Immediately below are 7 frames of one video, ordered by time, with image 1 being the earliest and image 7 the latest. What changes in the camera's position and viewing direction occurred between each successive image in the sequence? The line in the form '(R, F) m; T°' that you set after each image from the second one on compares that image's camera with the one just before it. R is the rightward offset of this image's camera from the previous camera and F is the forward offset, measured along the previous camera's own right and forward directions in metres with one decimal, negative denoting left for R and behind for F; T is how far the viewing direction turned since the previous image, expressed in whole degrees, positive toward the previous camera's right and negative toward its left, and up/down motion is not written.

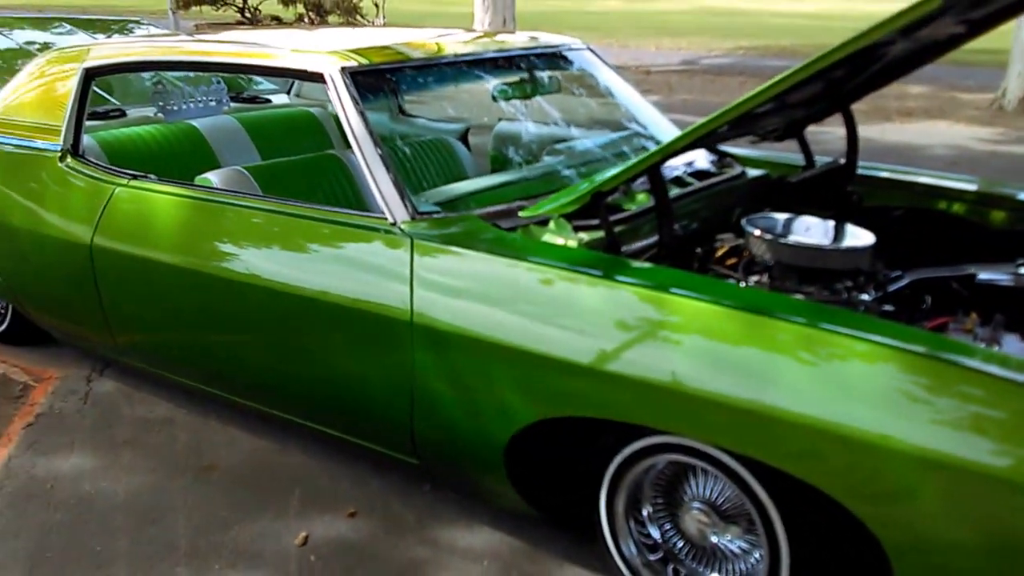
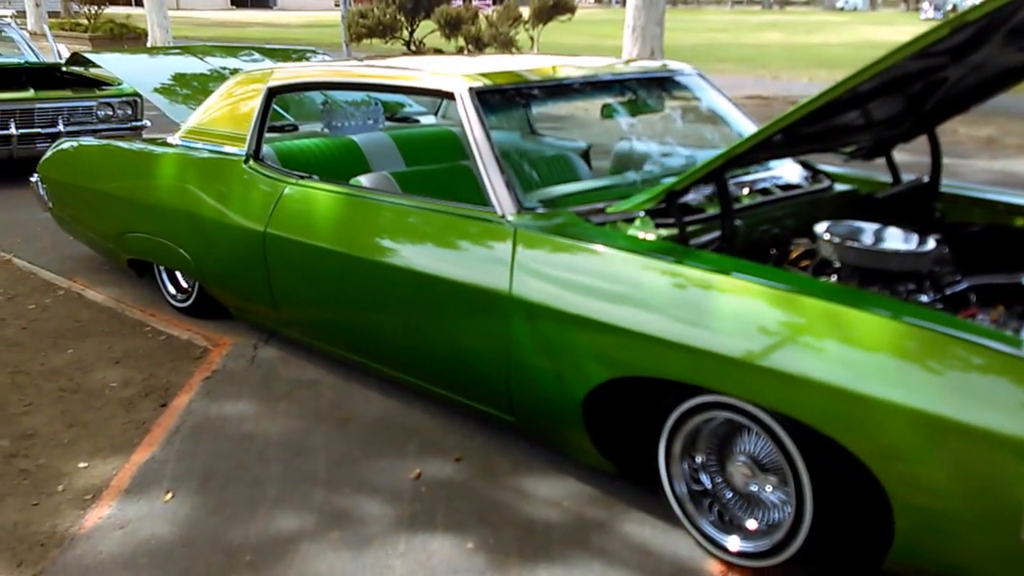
(+0.2, -0.5) m; -9°
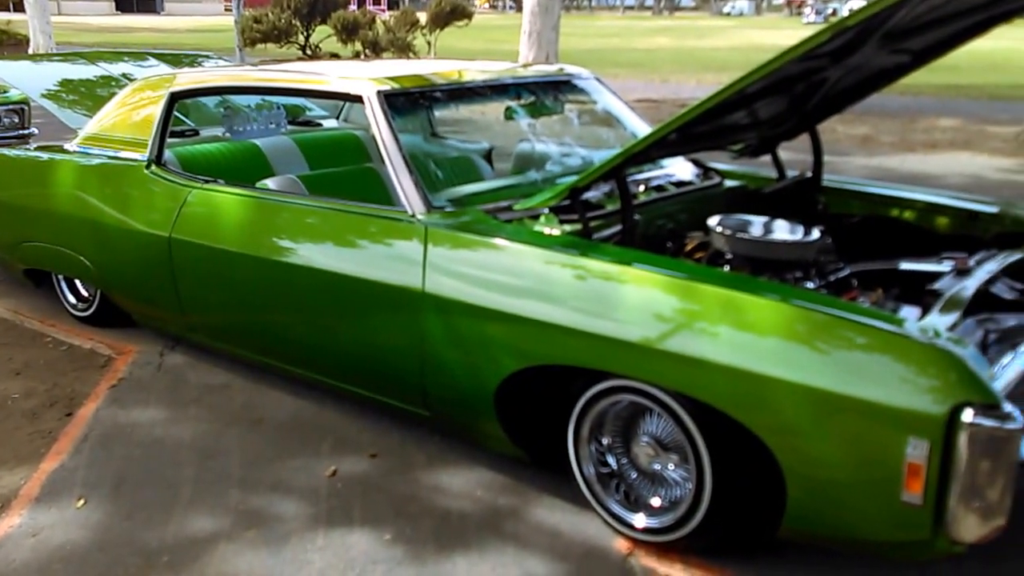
(0.0, -0.1) m; +6°
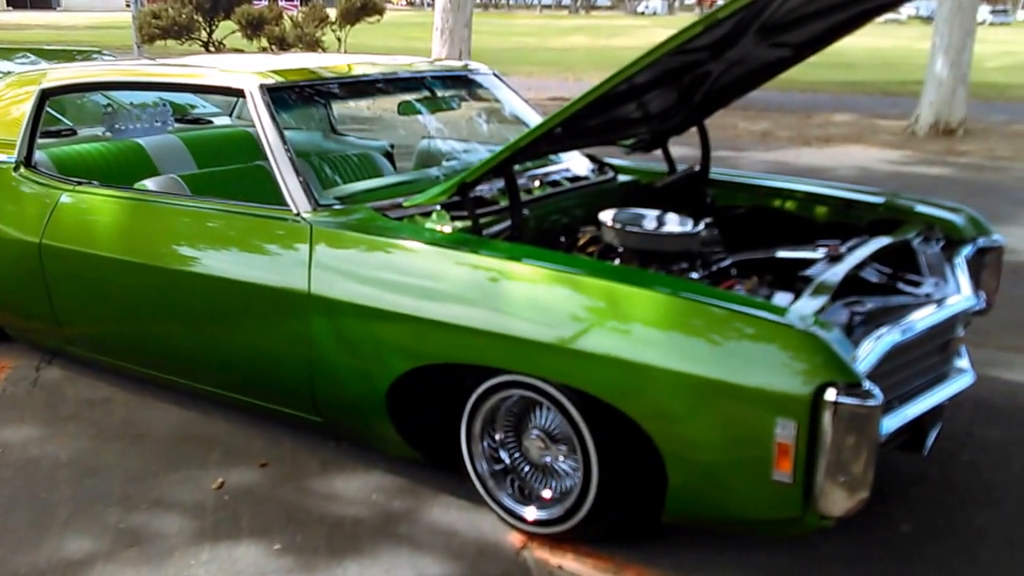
(+0.1, 0.0) m; +5°
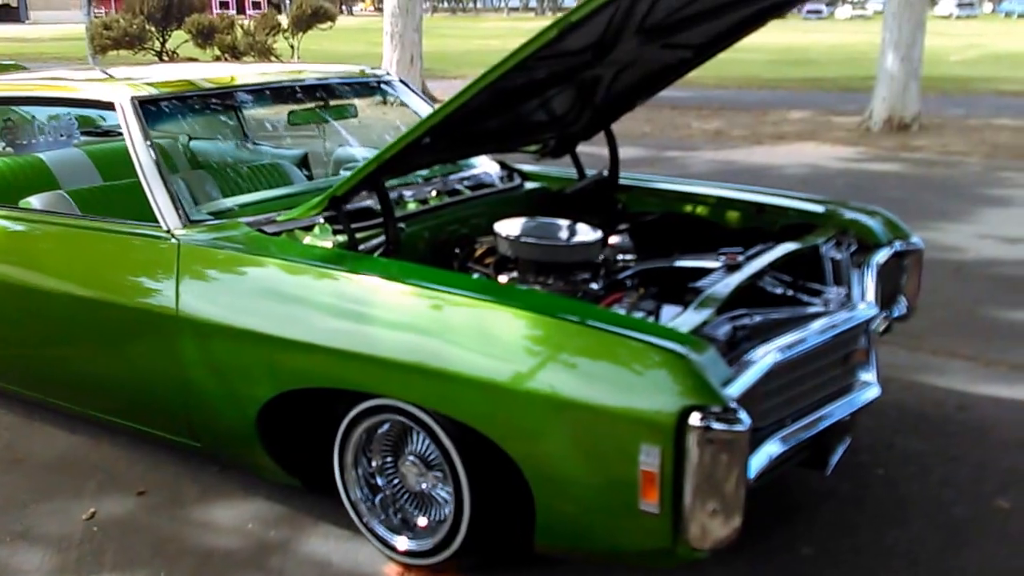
(+0.3, +0.2) m; +1°
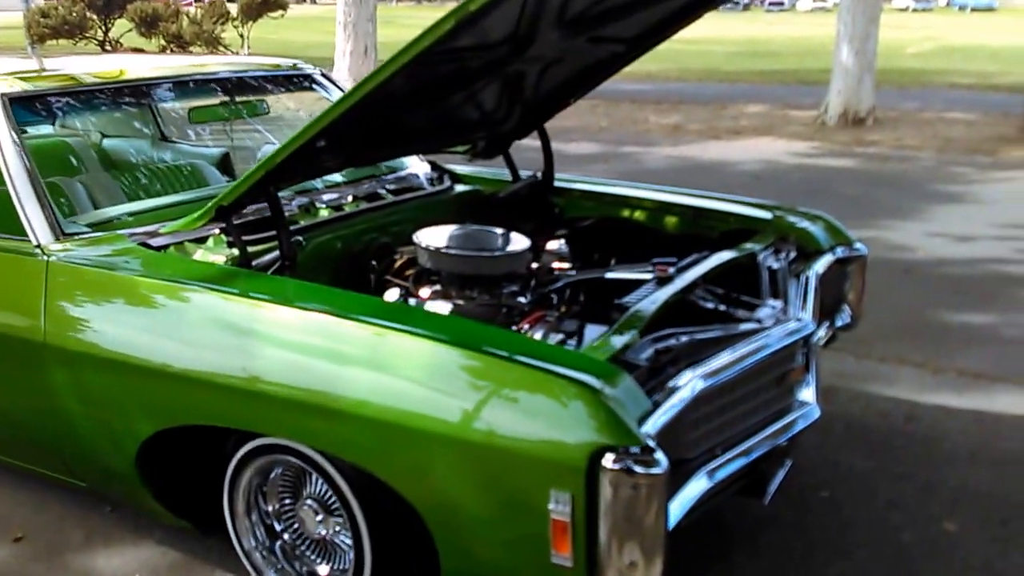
(+0.2, +0.2) m; +2°
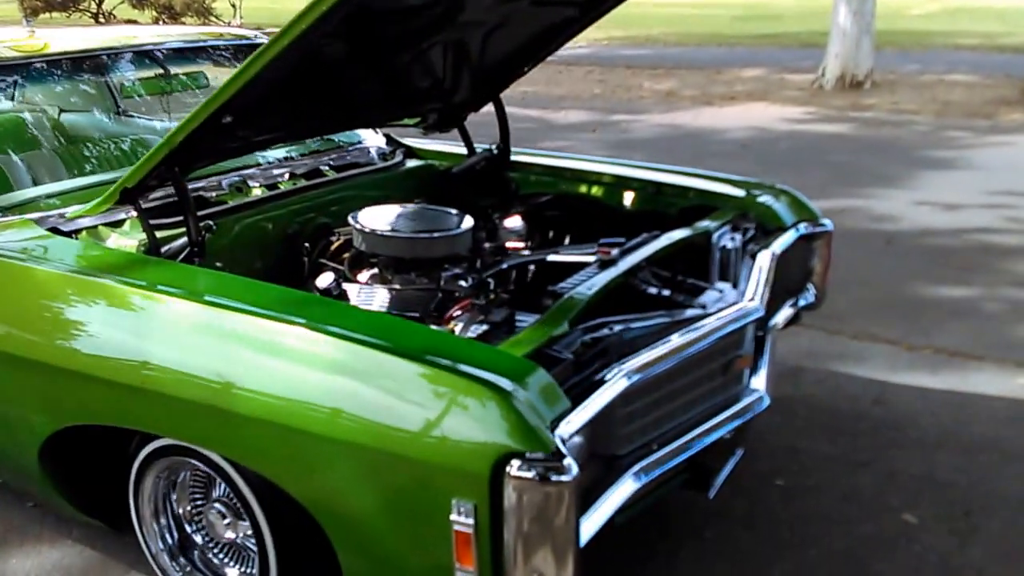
(+0.2, +0.1) m; -1°
